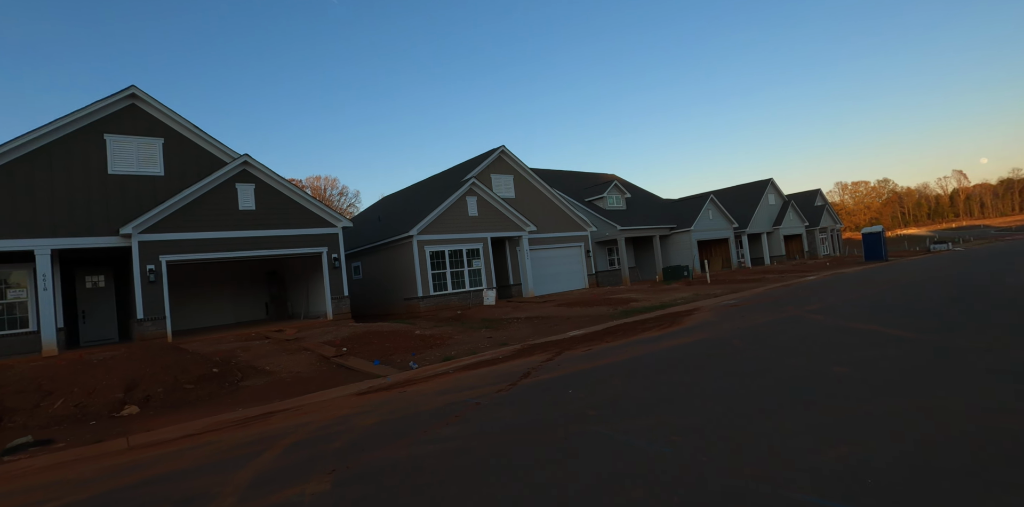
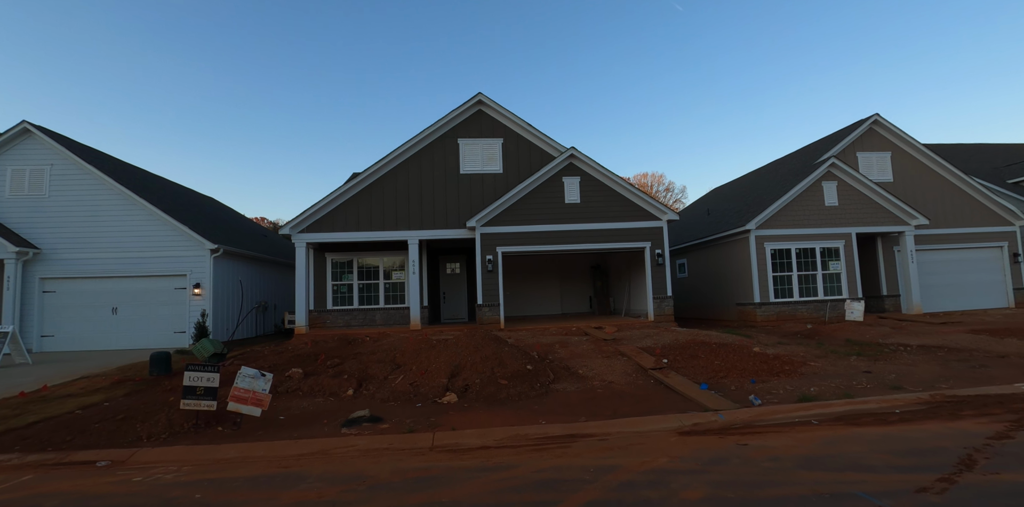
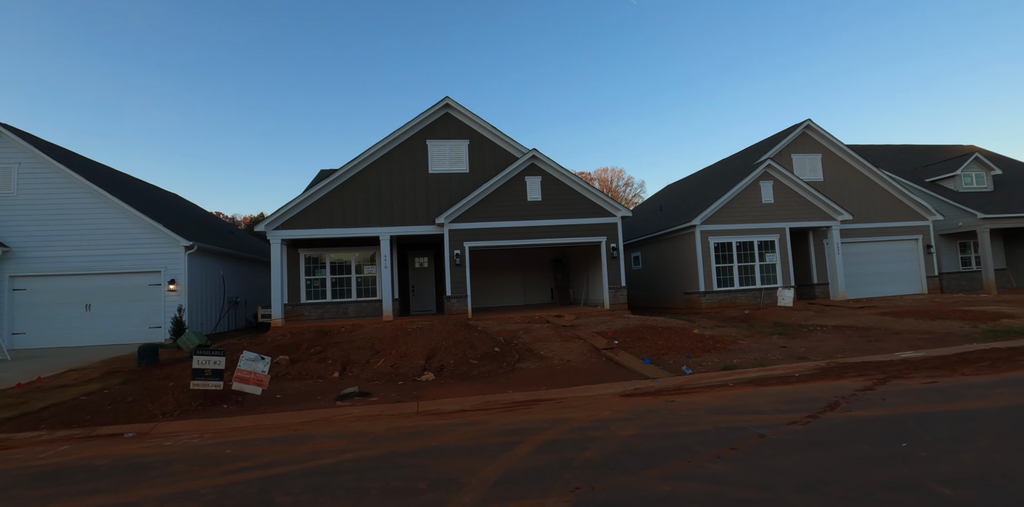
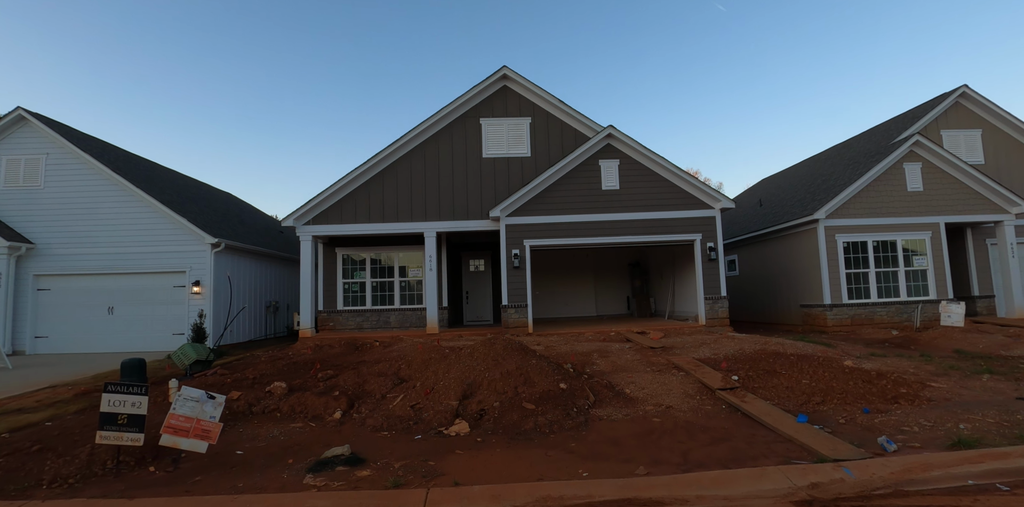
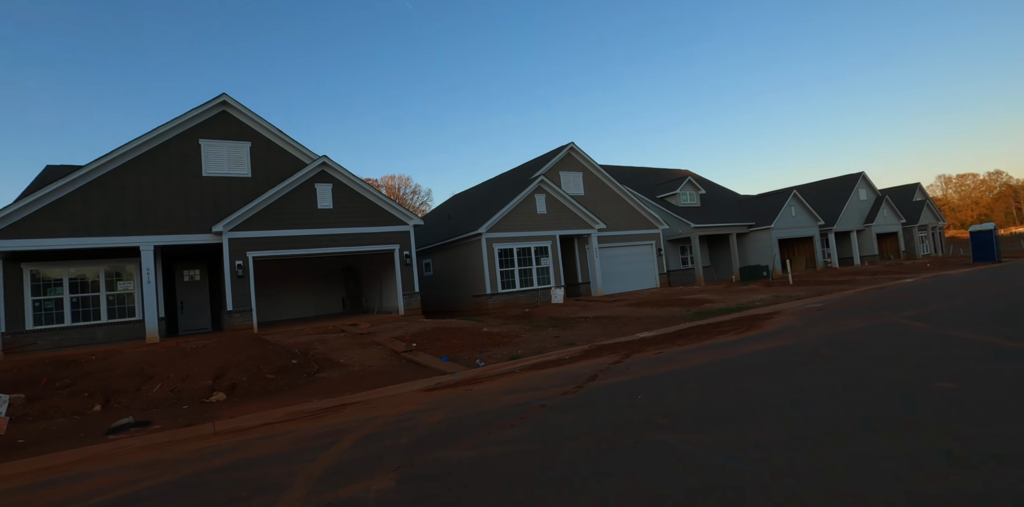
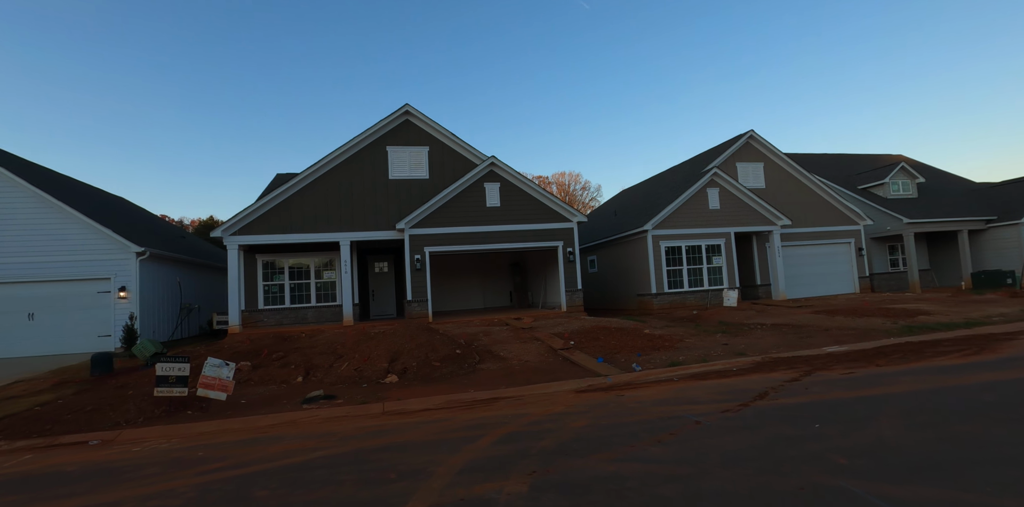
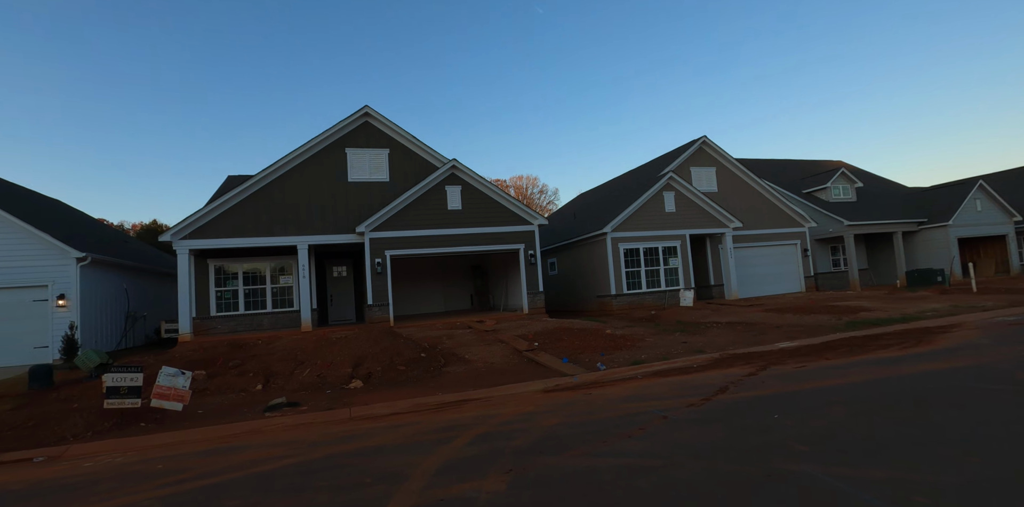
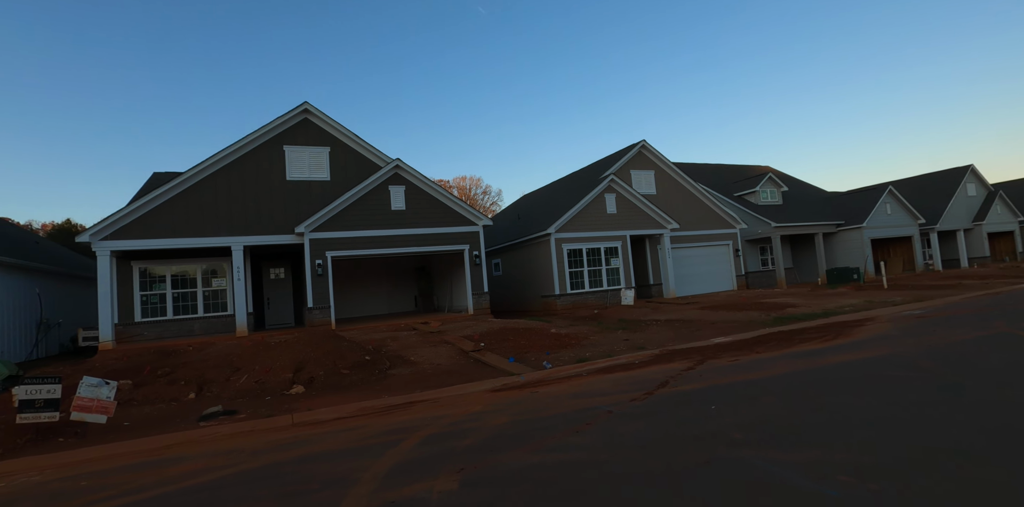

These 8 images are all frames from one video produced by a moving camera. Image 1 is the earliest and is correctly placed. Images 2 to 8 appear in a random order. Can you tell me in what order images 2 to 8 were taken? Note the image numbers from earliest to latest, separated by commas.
5, 8, 7, 6, 3, 2, 4
